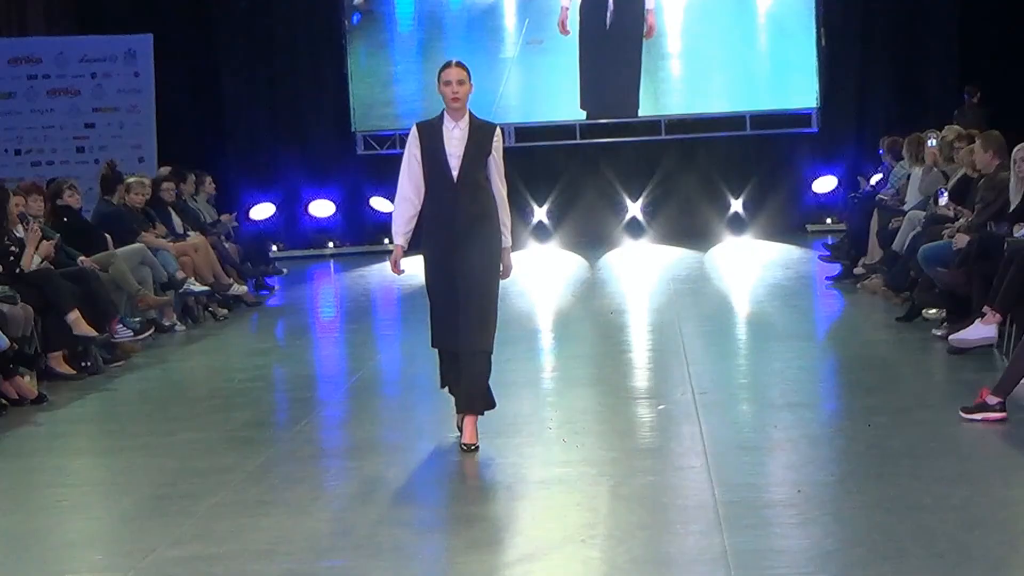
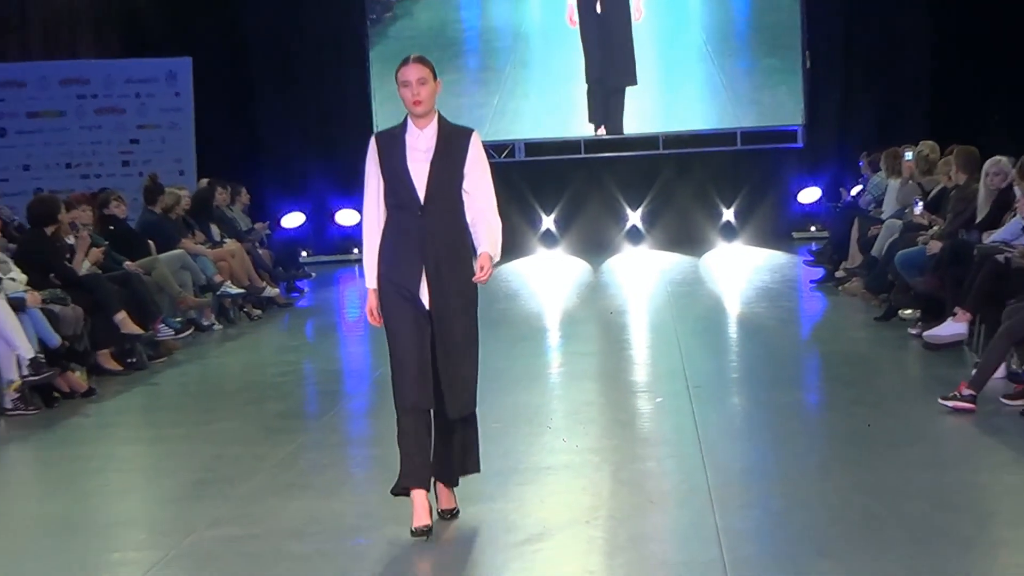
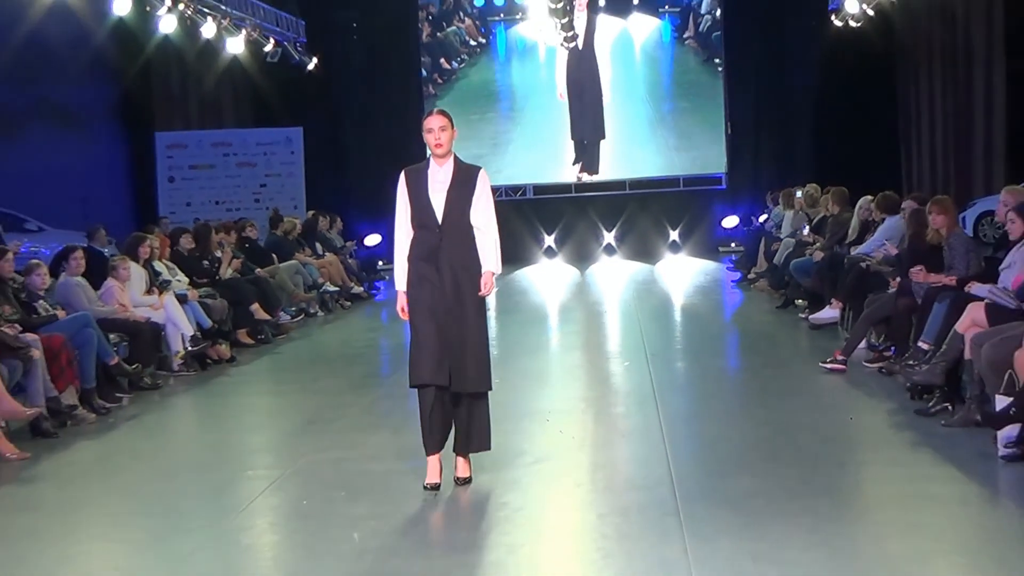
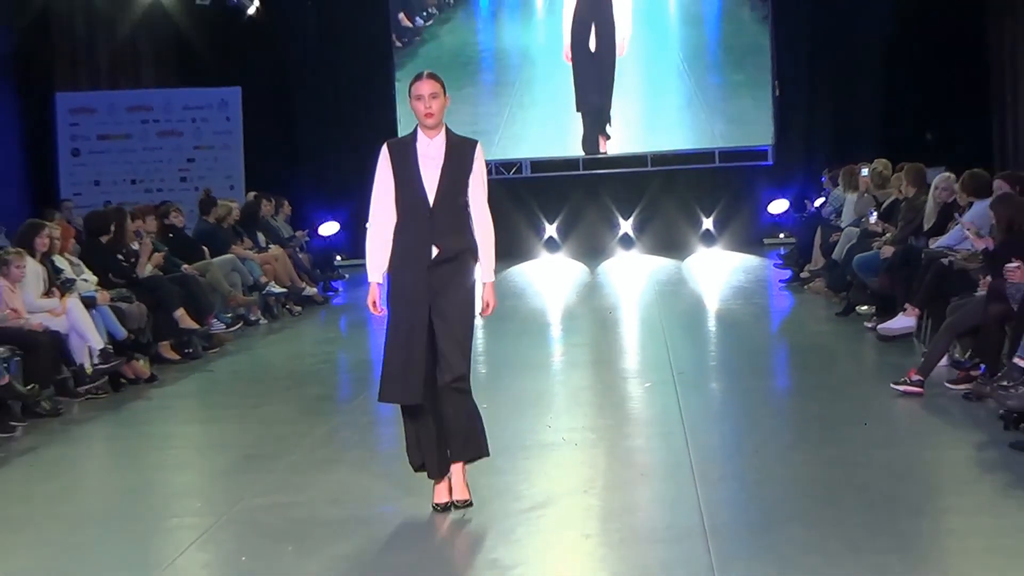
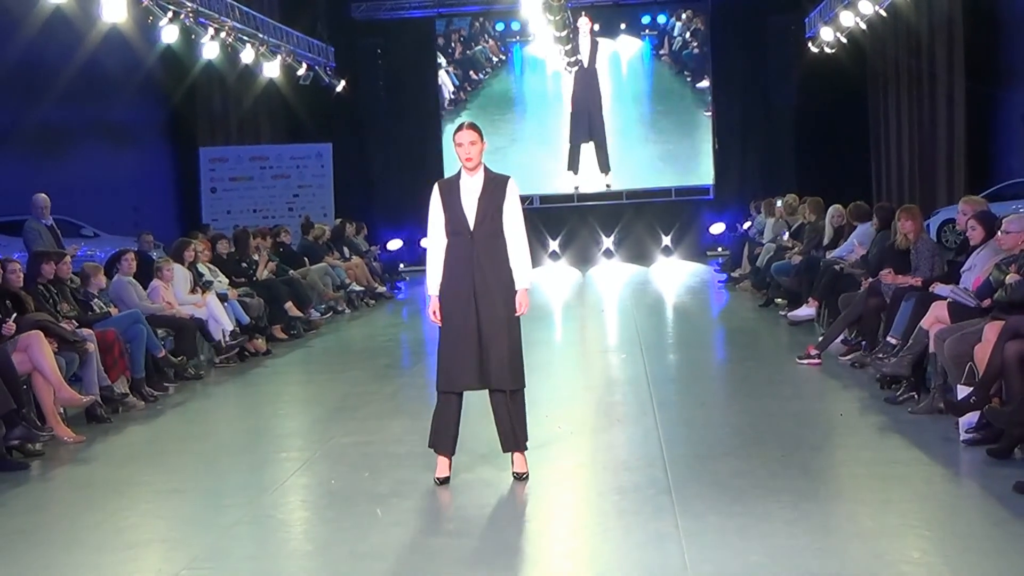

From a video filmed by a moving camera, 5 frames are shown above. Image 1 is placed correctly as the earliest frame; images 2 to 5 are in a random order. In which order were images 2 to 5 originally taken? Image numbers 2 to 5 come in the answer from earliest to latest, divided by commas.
2, 4, 3, 5
